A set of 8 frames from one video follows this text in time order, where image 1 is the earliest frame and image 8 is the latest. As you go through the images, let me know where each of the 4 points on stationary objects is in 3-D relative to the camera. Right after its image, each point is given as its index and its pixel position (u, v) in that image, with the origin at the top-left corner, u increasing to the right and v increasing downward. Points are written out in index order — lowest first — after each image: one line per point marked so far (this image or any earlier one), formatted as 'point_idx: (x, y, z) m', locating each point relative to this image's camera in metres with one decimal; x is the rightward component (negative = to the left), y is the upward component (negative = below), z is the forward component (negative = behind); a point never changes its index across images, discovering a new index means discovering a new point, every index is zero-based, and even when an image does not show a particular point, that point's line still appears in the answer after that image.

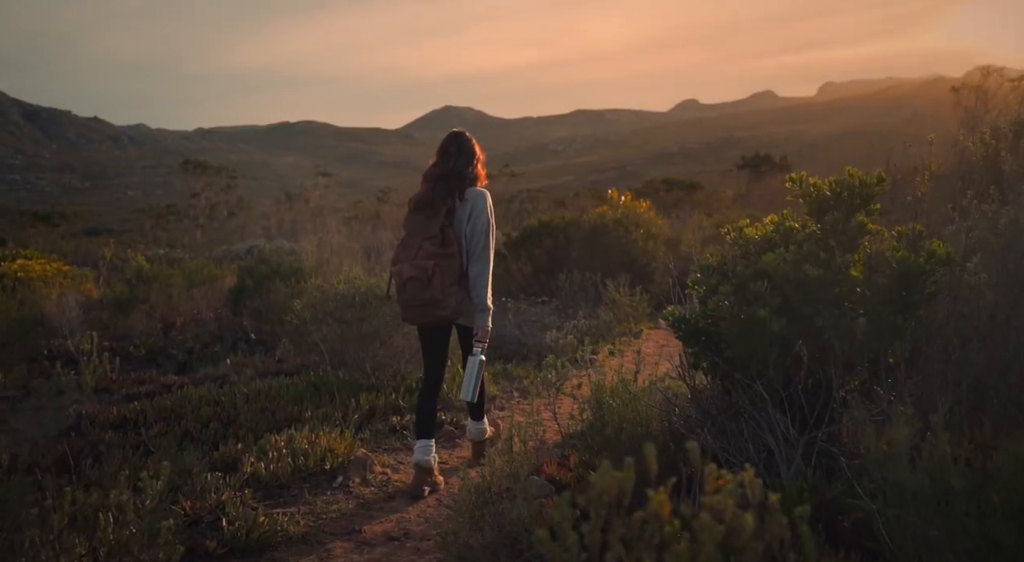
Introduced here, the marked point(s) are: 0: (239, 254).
0: (-5.7, +0.6, +15.4) m
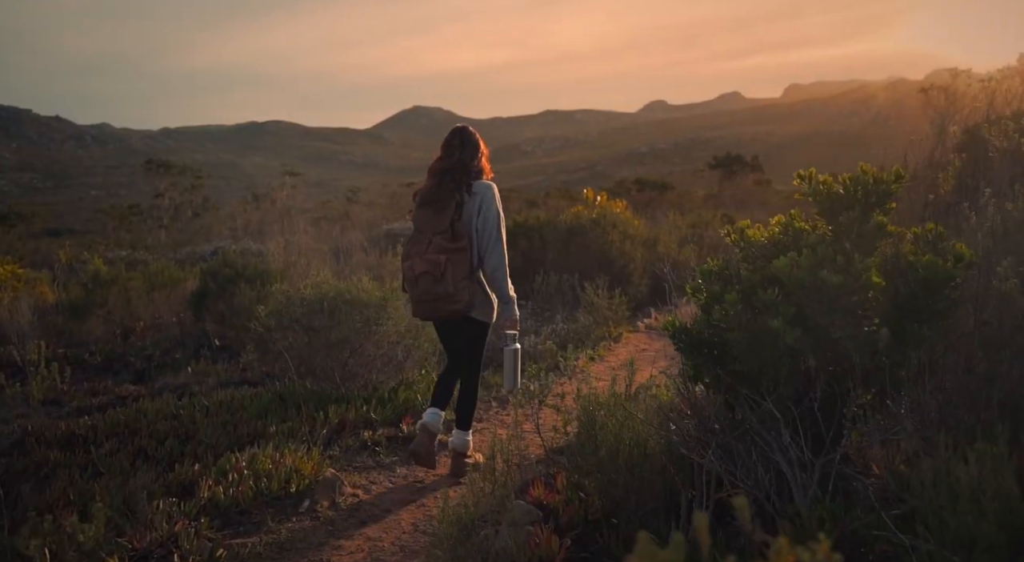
0: (-6.2, +0.5, +14.9) m
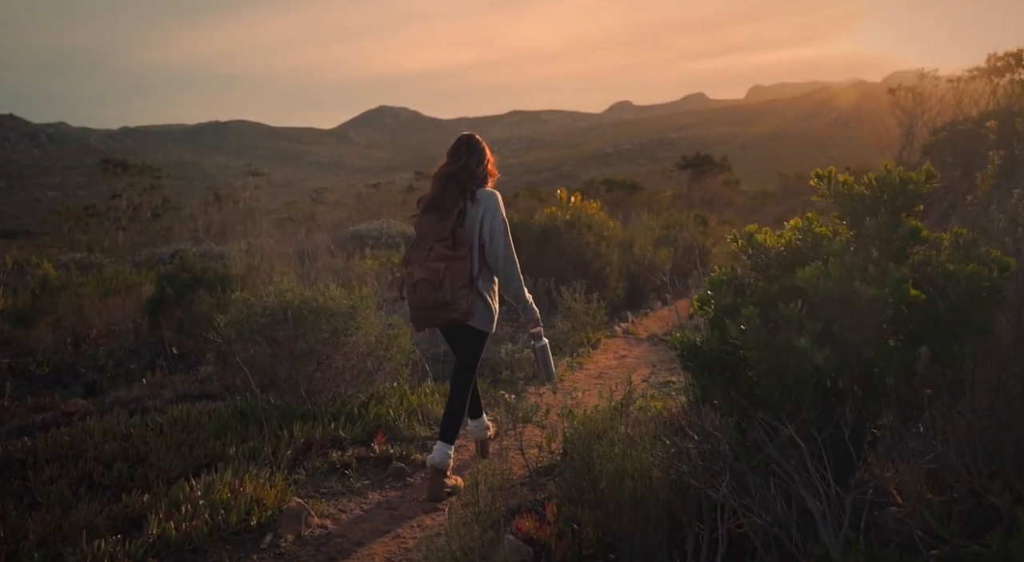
0: (-6.8, +0.4, +14.3) m
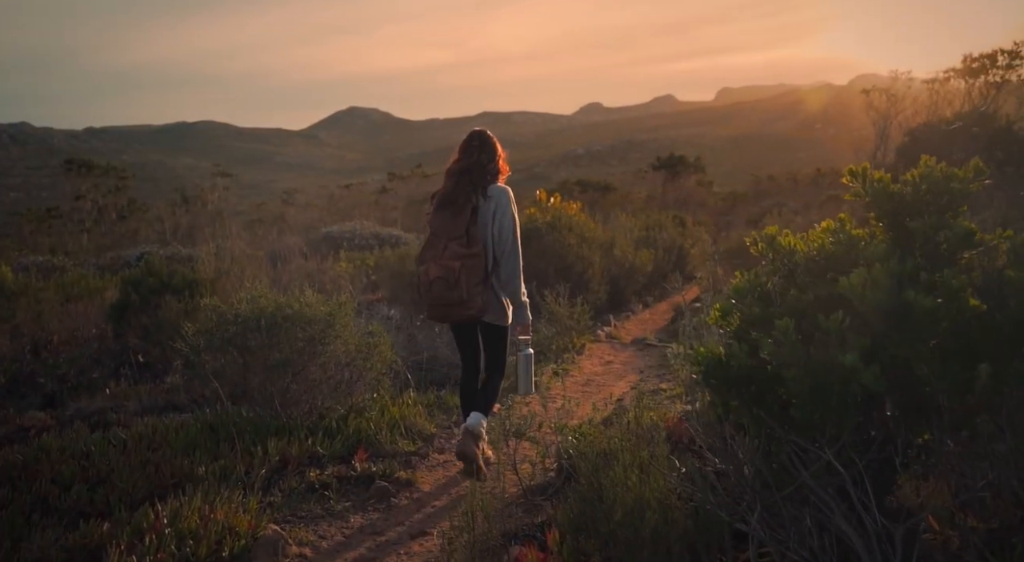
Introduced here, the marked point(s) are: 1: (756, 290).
0: (-7.2, +0.4, +13.8) m
1: (+0.8, 0.0, +2.4) m
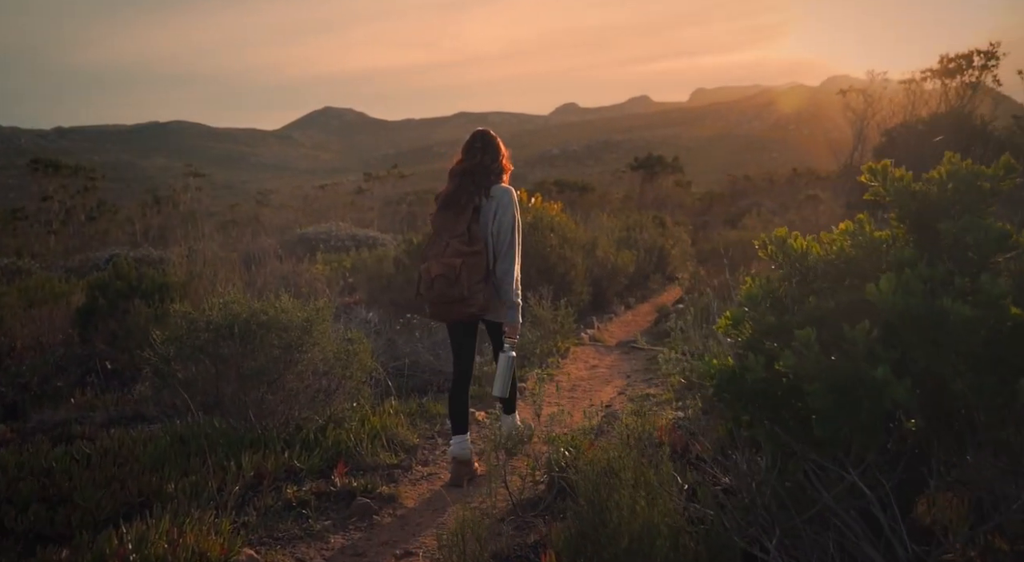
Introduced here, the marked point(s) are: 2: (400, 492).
0: (-7.5, +0.3, +13.4) m
1: (+0.8, 0.0, +2.2) m
2: (-0.6, -1.2, +4.1) m
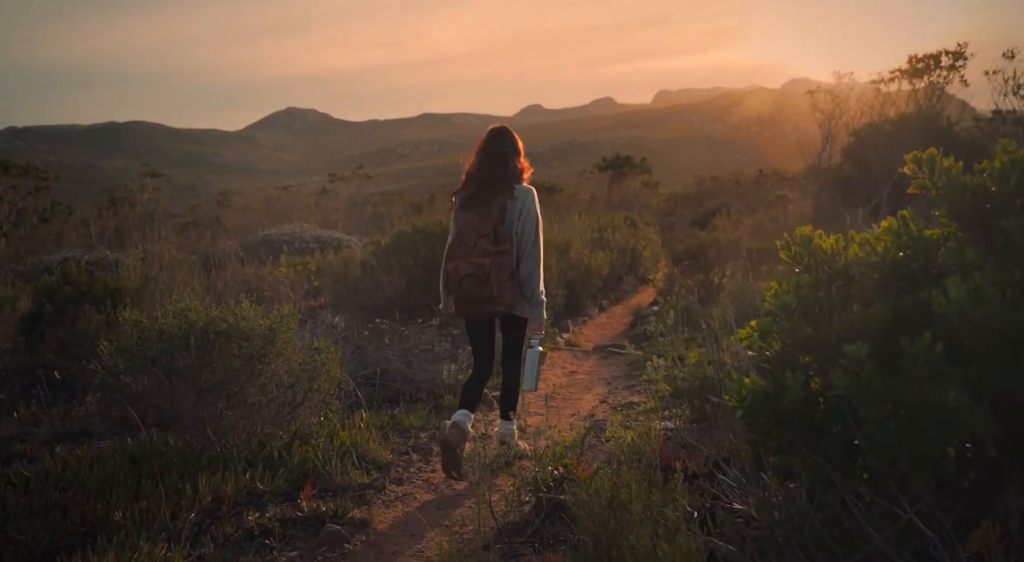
0: (-8.1, +0.2, +12.7) m
1: (+0.8, -0.1, +2.0) m
2: (-0.7, -1.2, +3.7) m
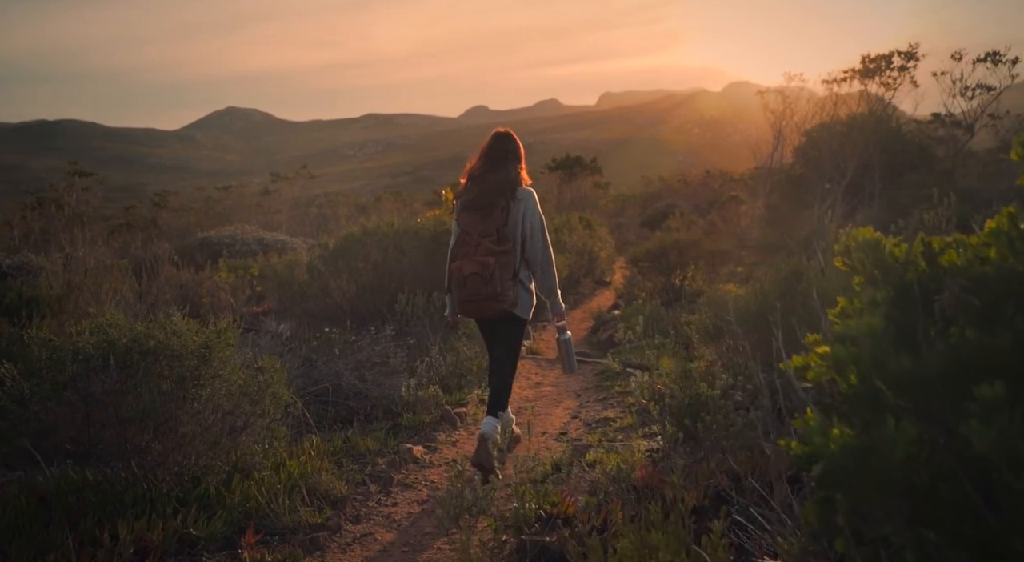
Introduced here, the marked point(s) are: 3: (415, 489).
0: (-8.8, +0.1, +11.7) m
1: (+0.8, -0.1, +1.6) m
2: (-0.8, -1.2, +3.2) m
3: (-0.5, -1.2, +4.1) m
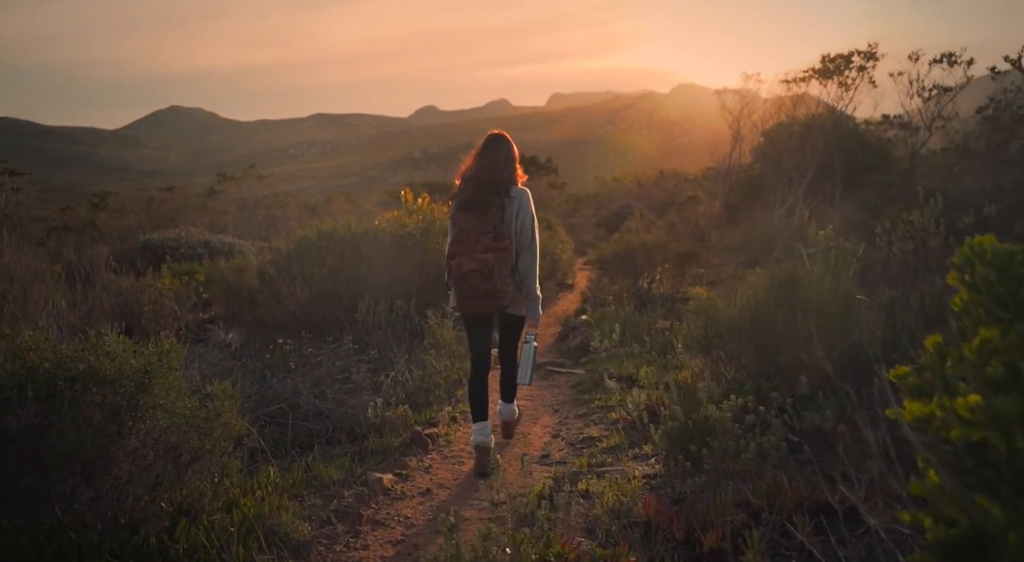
0: (-9.4, 0.0, +10.7) m
1: (+0.9, -0.1, +1.2) m
2: (-0.8, -1.3, +2.8) m
3: (-0.6, -1.2, +3.7) m
